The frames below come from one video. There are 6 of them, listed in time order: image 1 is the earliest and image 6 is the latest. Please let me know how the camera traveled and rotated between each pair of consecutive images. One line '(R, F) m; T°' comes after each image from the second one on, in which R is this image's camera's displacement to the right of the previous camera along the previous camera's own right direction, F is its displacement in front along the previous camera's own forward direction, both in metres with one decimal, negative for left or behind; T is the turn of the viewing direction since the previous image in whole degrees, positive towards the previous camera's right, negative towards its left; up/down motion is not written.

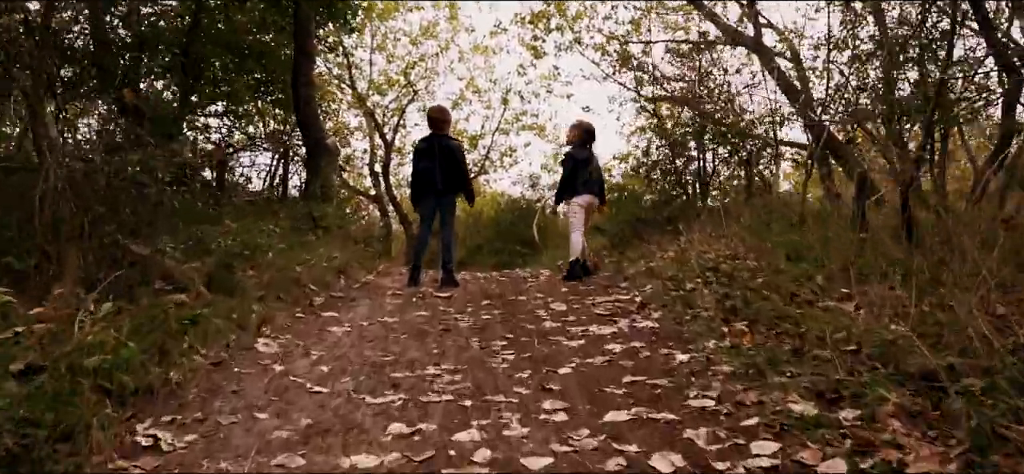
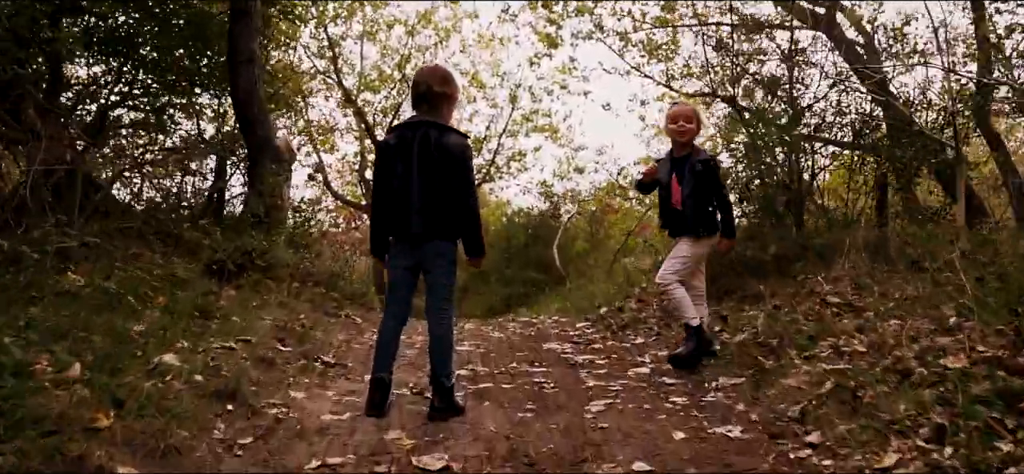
(-0.3, +3.6) m; 0°
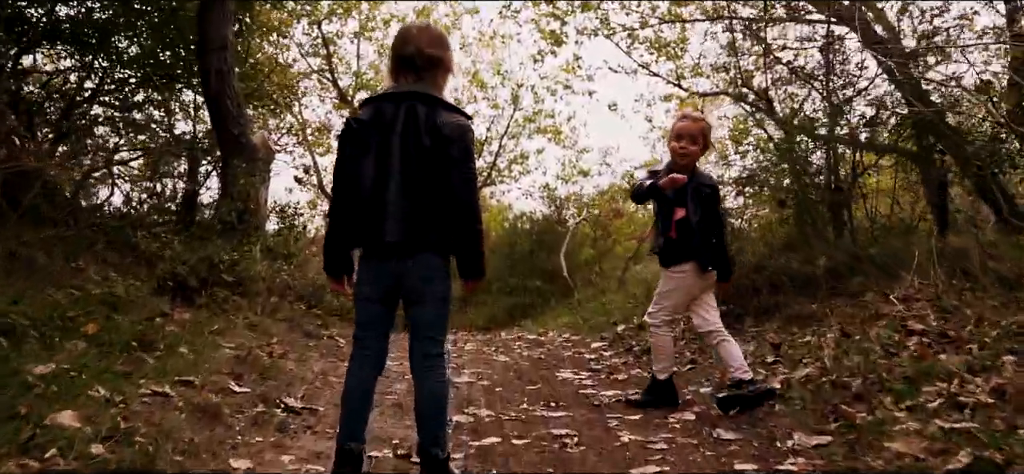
(-0.1, +1.0) m; 0°
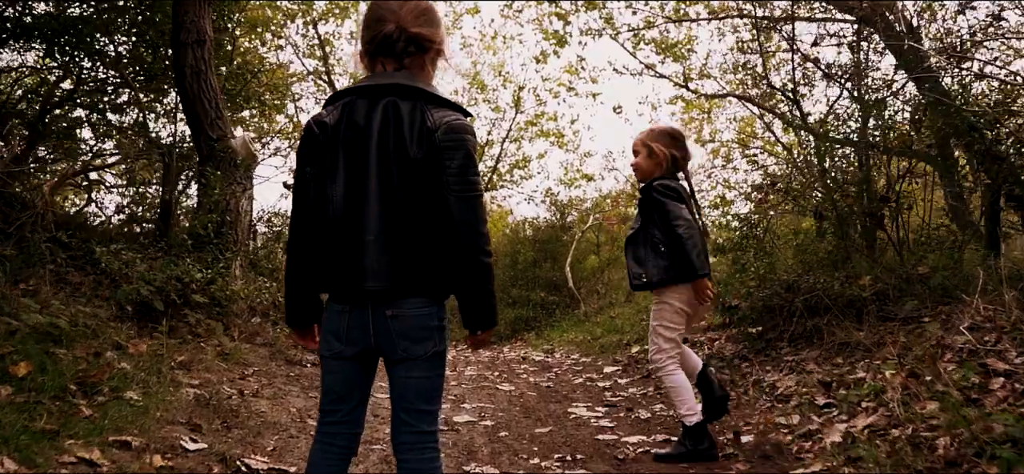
(0.0, +0.7) m; 0°
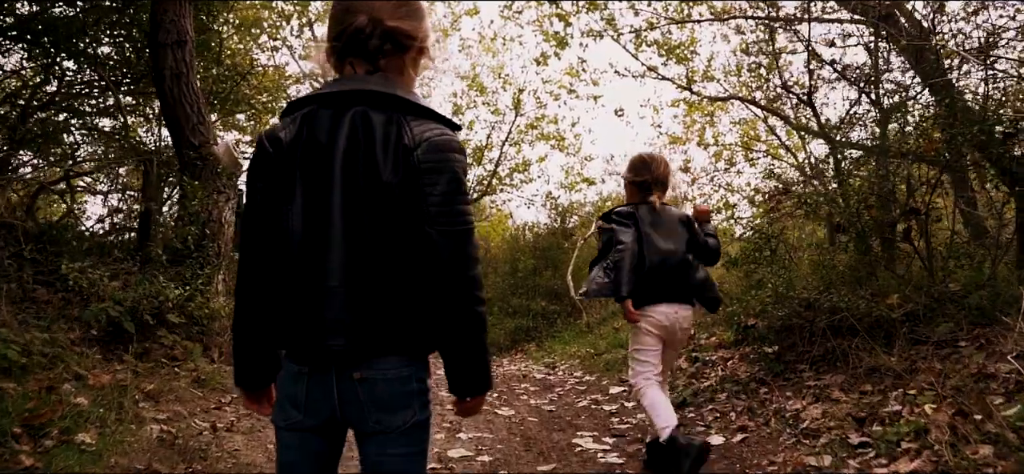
(0.0, +0.4) m; 0°
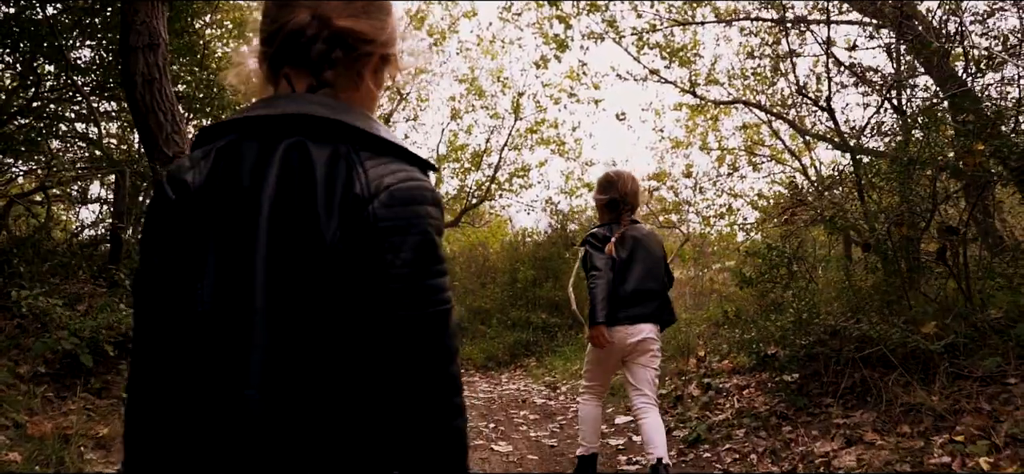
(0.0, +0.5) m; 0°
